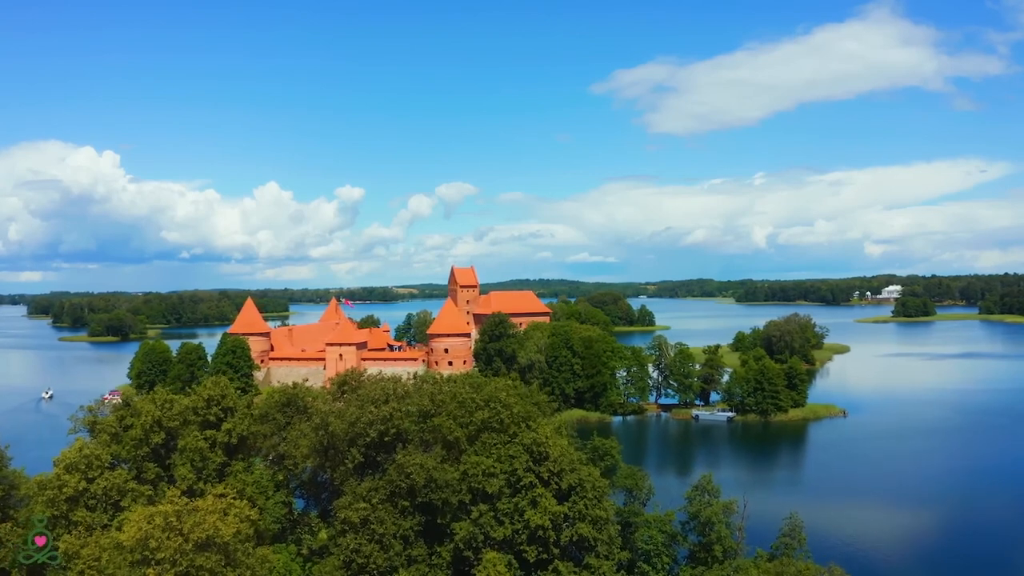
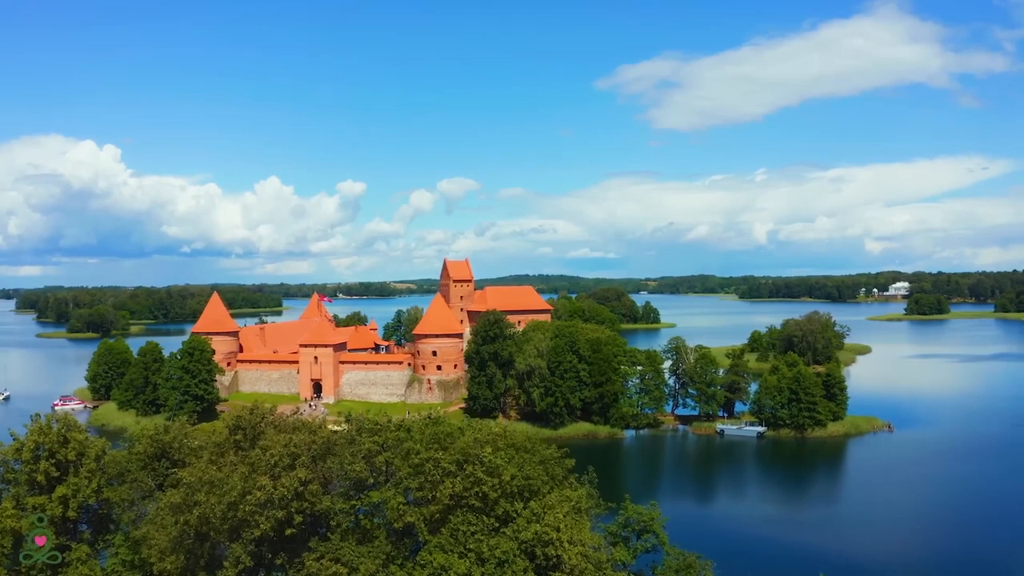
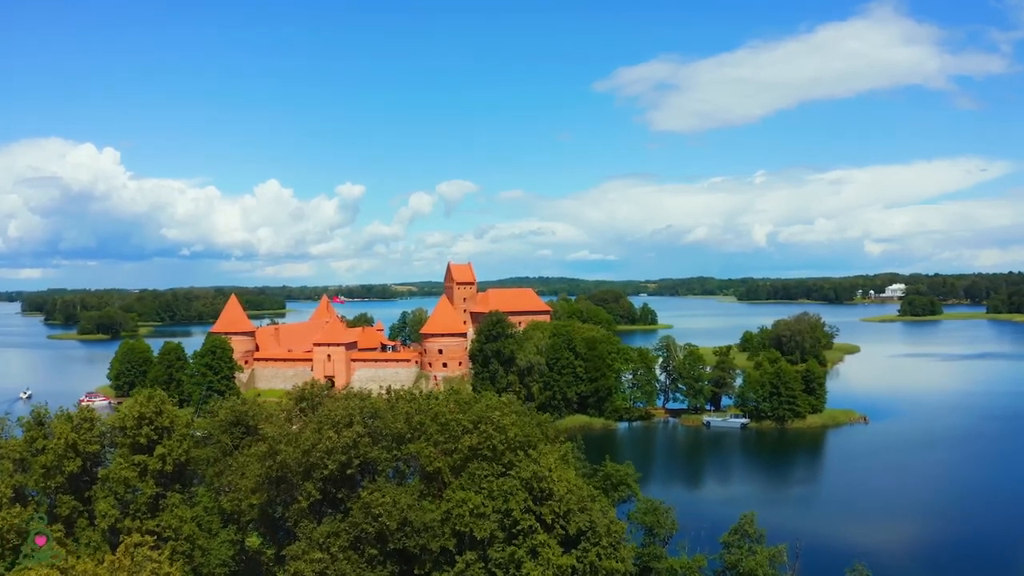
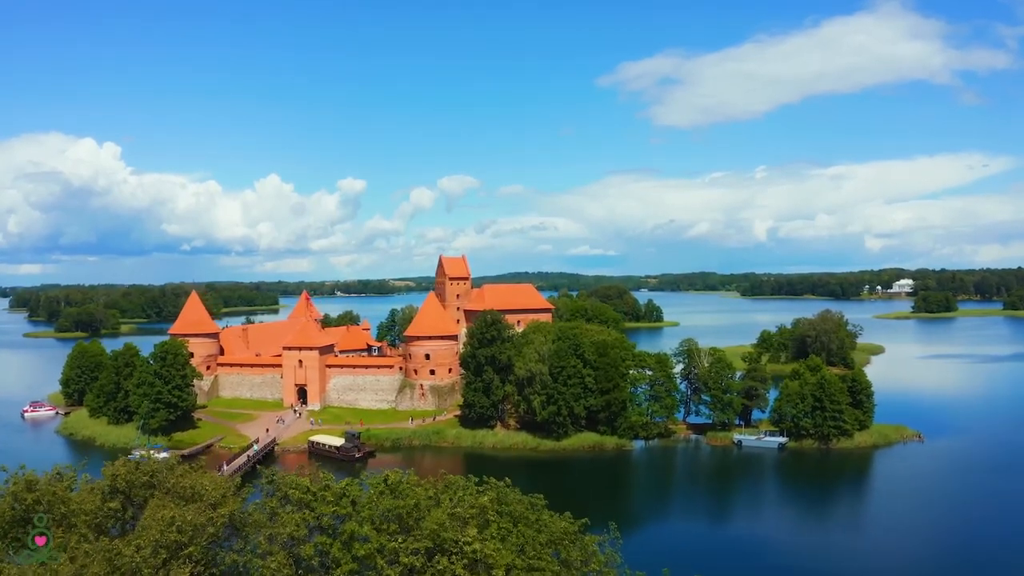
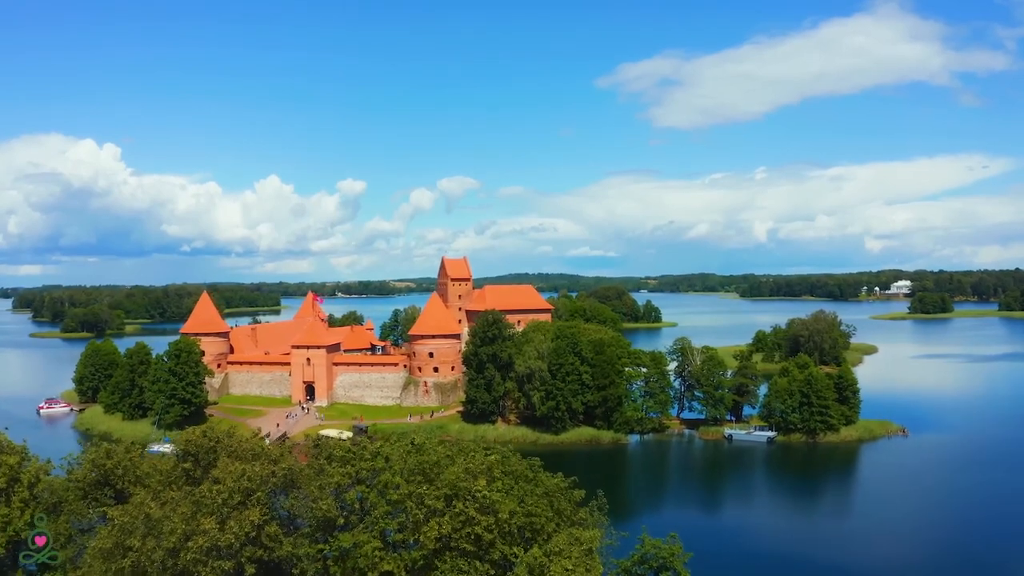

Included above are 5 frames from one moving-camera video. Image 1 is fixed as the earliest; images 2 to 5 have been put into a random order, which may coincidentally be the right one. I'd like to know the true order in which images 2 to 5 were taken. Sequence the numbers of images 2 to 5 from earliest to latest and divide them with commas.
3, 2, 5, 4
